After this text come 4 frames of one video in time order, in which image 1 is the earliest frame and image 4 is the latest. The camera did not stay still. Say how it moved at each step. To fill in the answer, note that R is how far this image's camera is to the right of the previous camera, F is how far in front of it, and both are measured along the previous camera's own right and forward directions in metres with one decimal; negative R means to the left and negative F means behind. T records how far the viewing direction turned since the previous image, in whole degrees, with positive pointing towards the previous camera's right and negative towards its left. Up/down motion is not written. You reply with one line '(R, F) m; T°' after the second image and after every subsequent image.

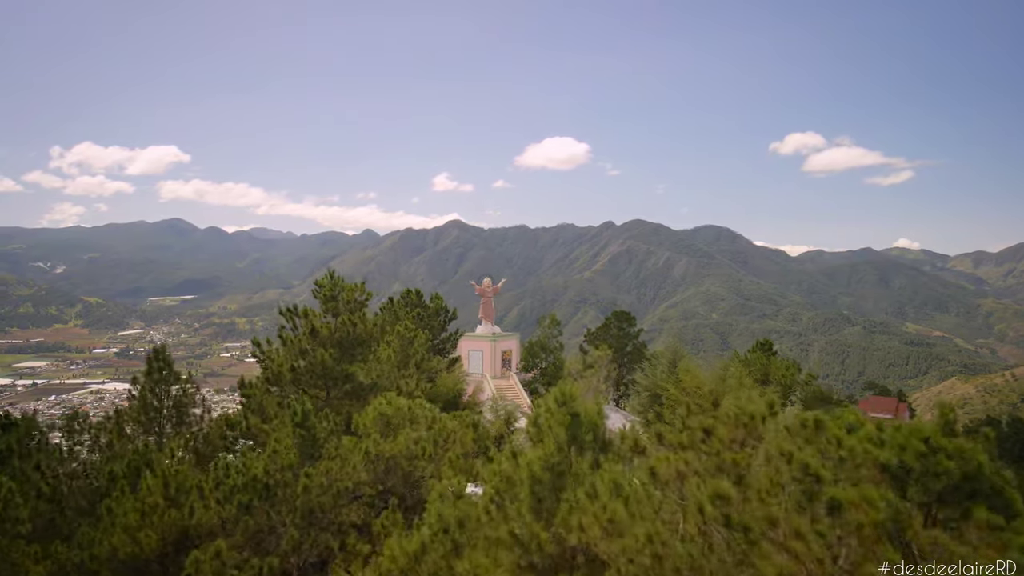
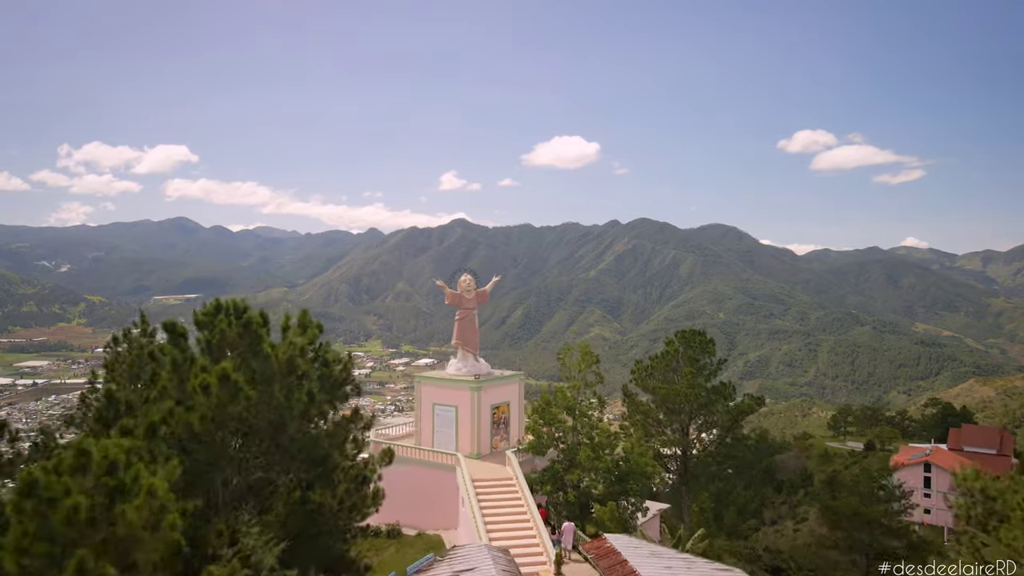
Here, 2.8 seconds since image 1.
(+0.1, +6.9) m; 0°
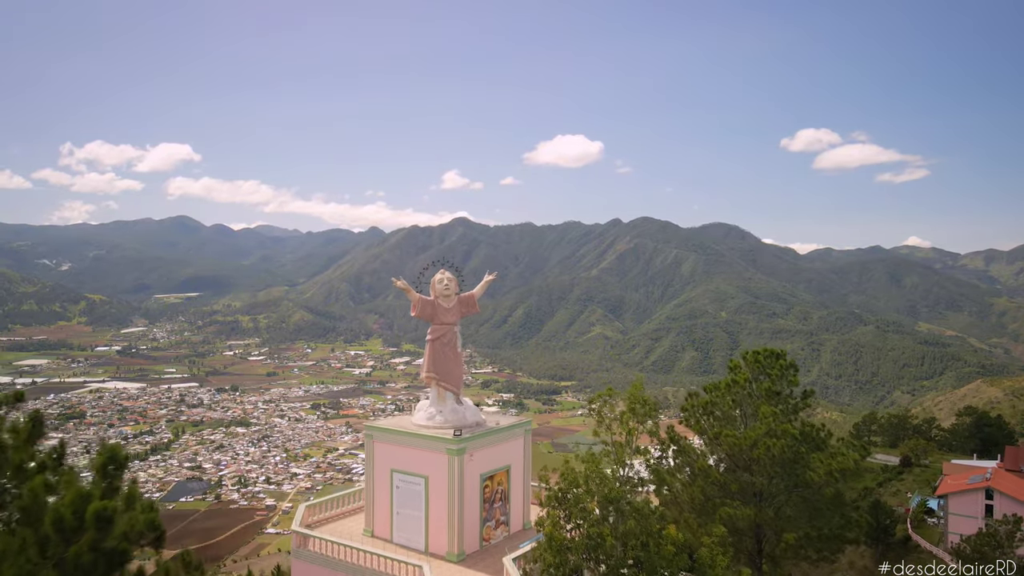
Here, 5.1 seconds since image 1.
(0.0, +3.1) m; 0°
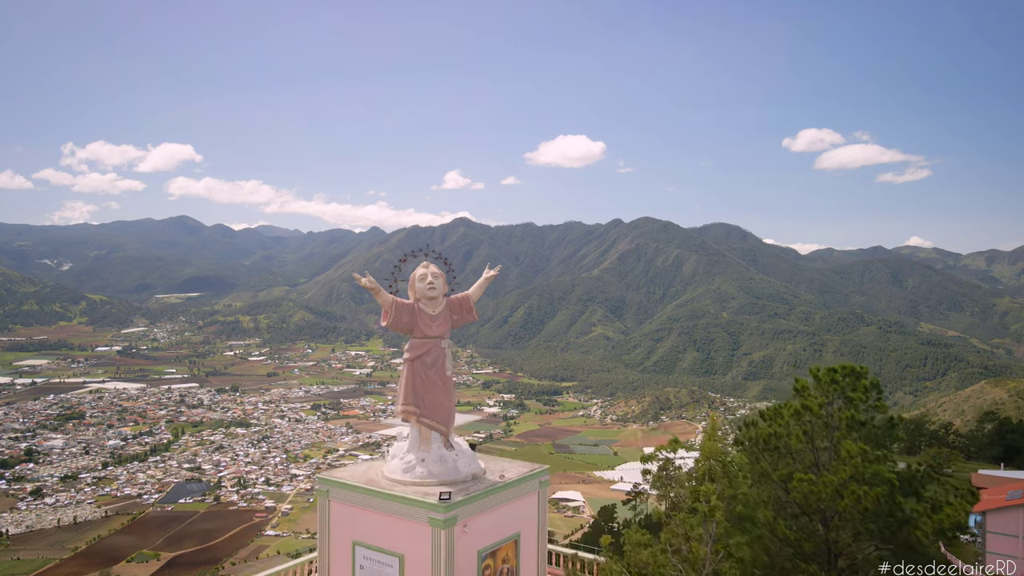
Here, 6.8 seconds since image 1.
(-0.1, +1.6) m; 0°
